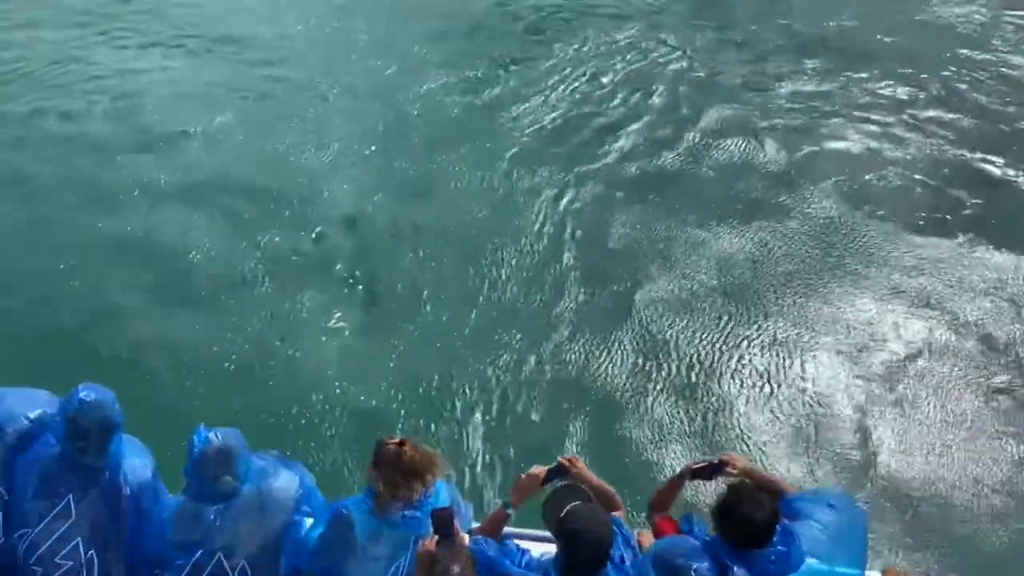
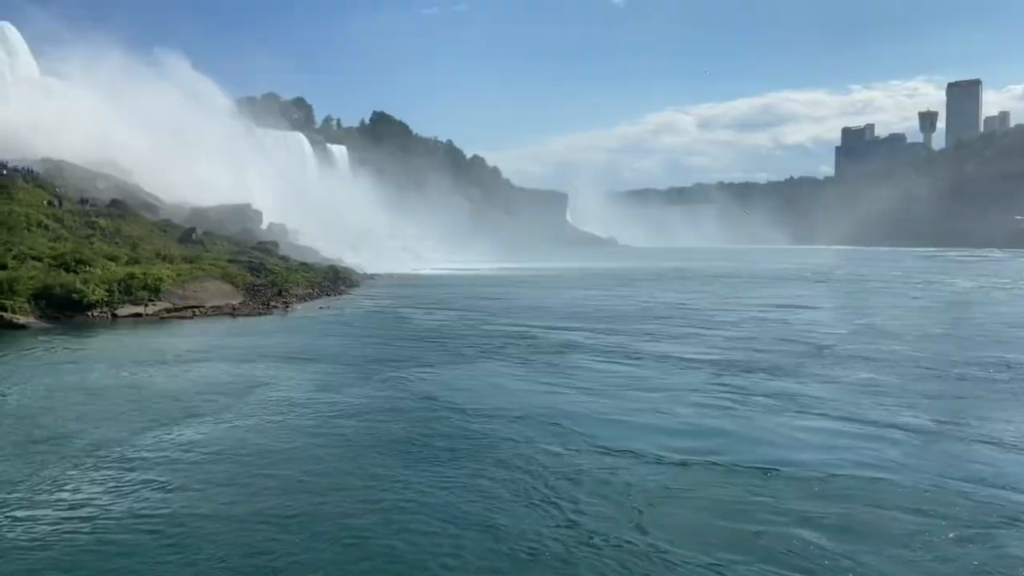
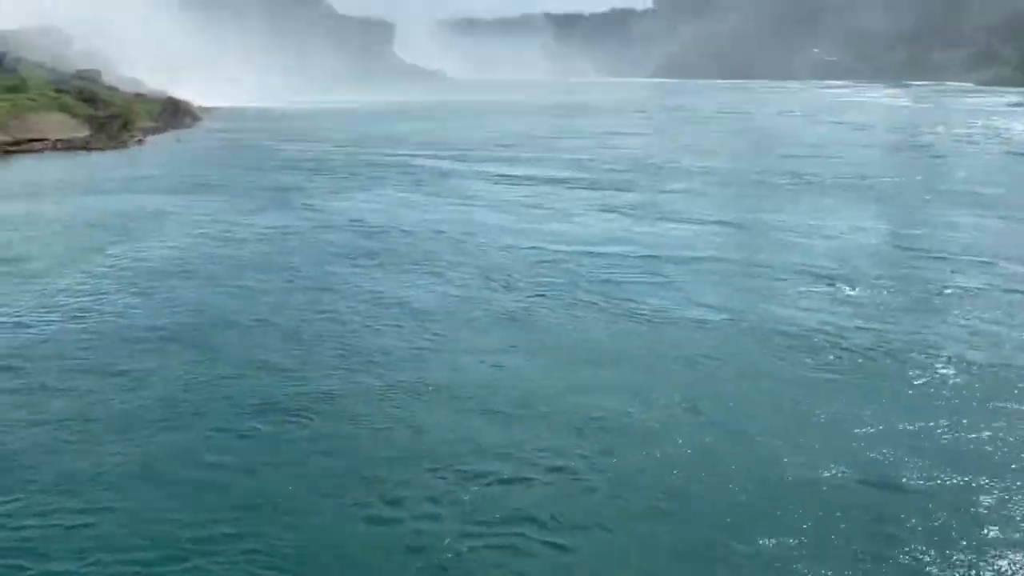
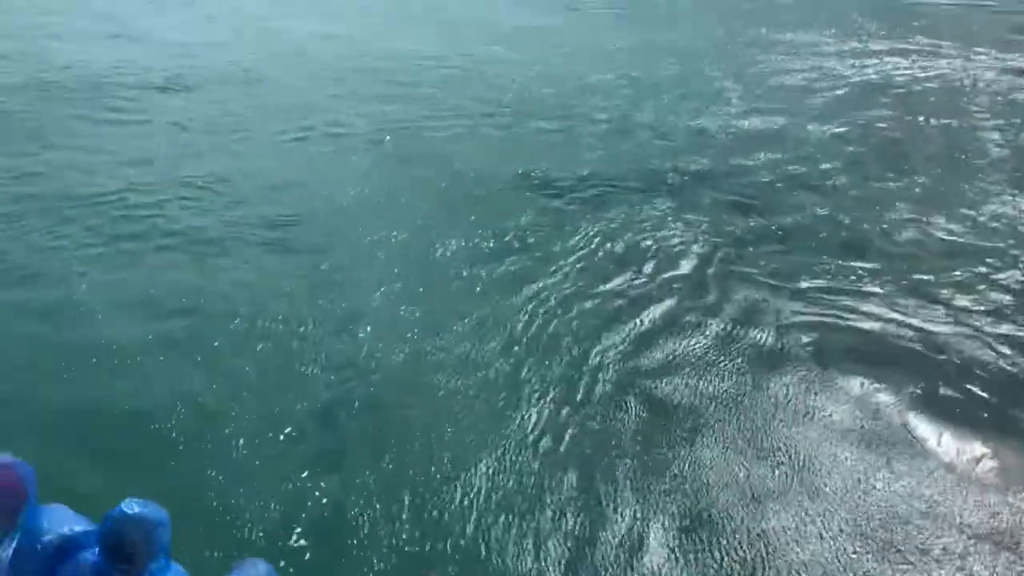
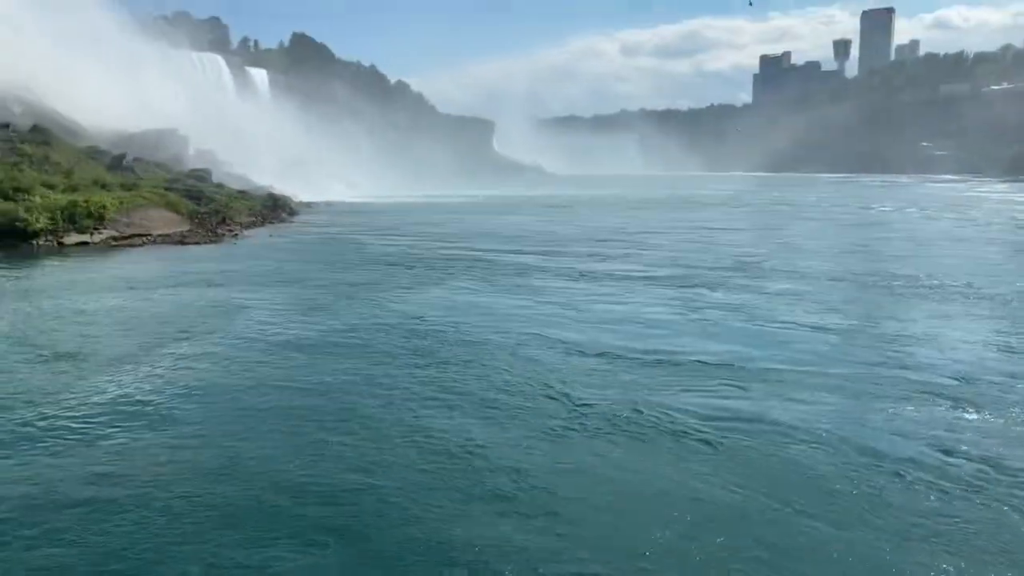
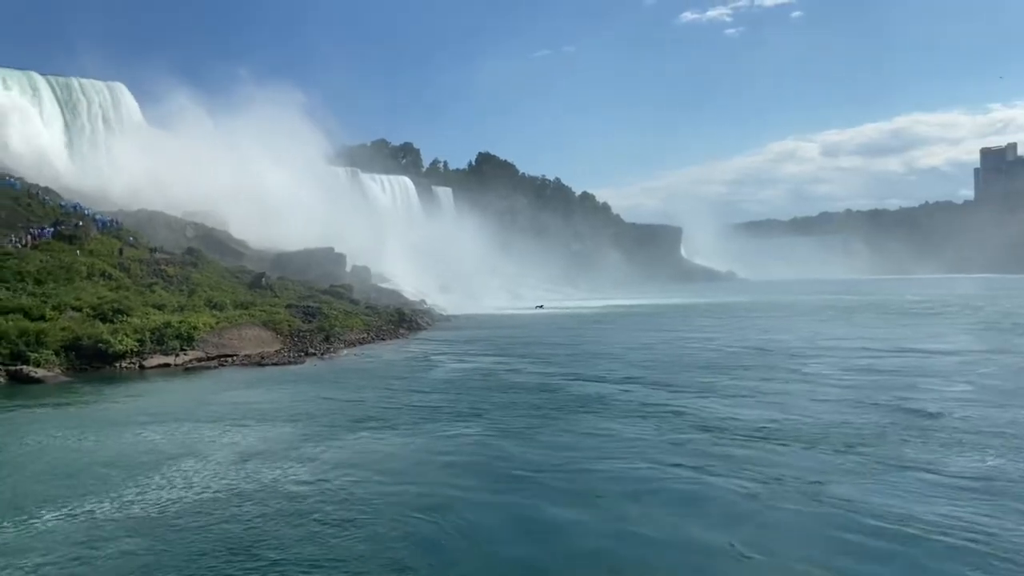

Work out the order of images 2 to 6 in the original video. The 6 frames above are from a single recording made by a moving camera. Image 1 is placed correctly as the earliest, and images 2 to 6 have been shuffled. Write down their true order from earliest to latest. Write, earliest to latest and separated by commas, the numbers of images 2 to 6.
4, 3, 5, 2, 6
